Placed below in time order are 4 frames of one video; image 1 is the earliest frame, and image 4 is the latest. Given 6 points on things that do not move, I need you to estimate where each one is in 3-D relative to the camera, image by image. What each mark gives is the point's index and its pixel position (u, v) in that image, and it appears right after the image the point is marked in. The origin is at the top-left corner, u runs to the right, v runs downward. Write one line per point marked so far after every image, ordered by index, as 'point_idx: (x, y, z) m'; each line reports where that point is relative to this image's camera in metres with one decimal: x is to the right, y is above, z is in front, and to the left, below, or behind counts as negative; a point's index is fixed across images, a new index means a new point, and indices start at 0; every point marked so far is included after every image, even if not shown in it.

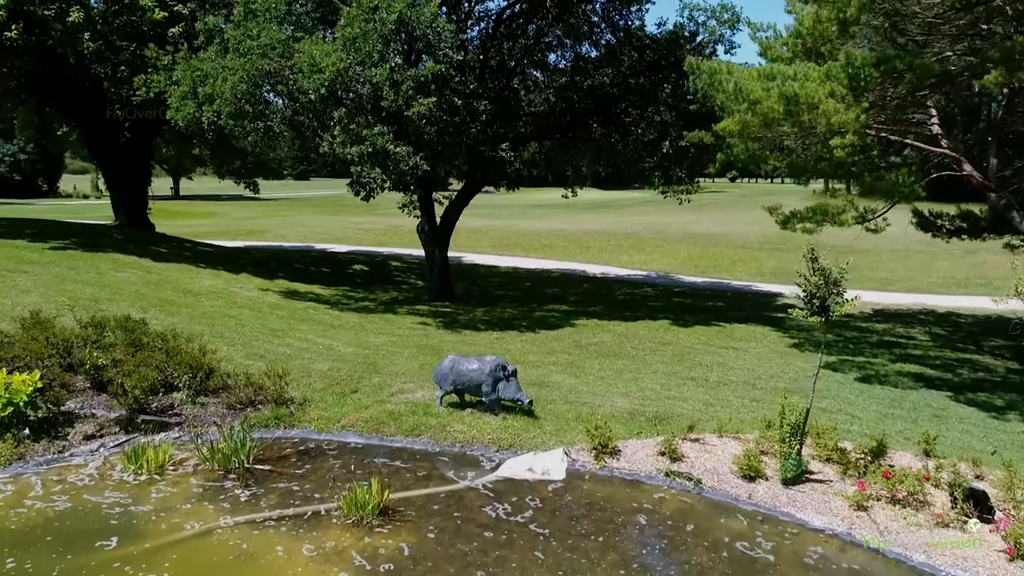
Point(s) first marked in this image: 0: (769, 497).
0: (+5.9, -4.8, +18.3) m
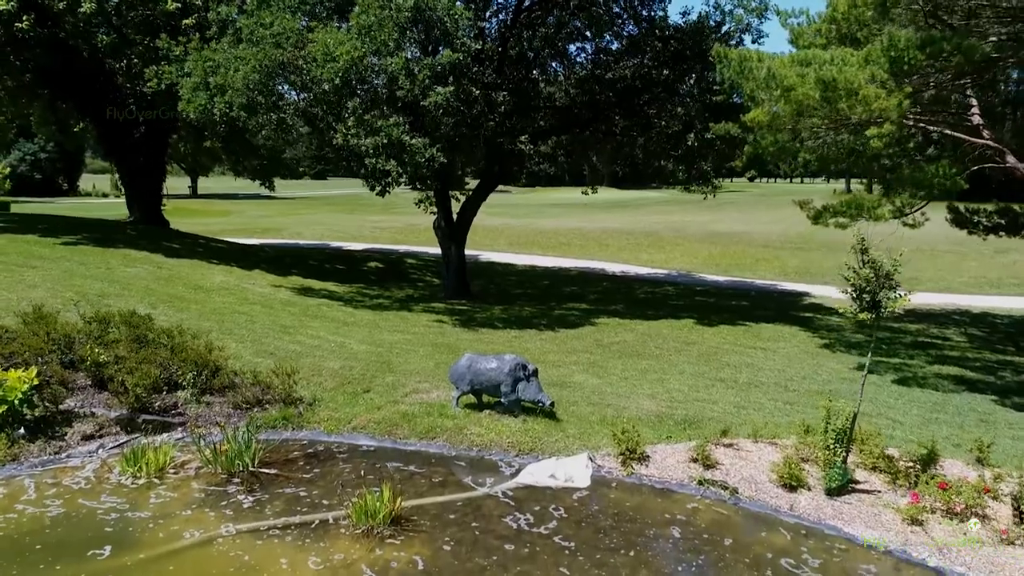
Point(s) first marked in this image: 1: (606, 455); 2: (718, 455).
0: (+6.4, -4.7, +16.9) m
1: (+2.3, -4.1, +19.5) m
2: (+5.0, -4.0, +19.2) m
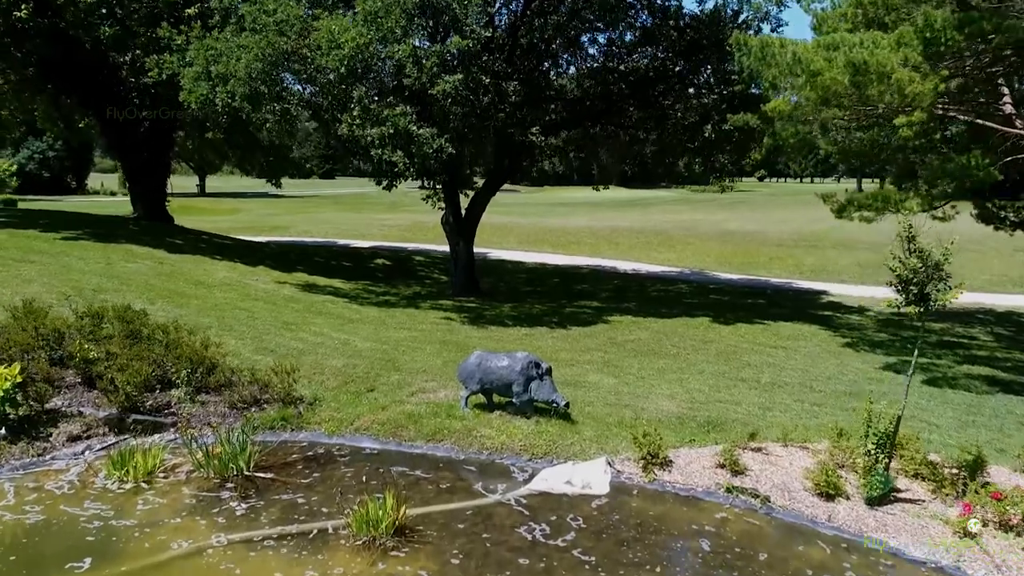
0: (+6.7, -4.5, +15.5) m
1: (+2.6, -3.9, +18.2) m
2: (+5.3, -3.9, +17.9) m
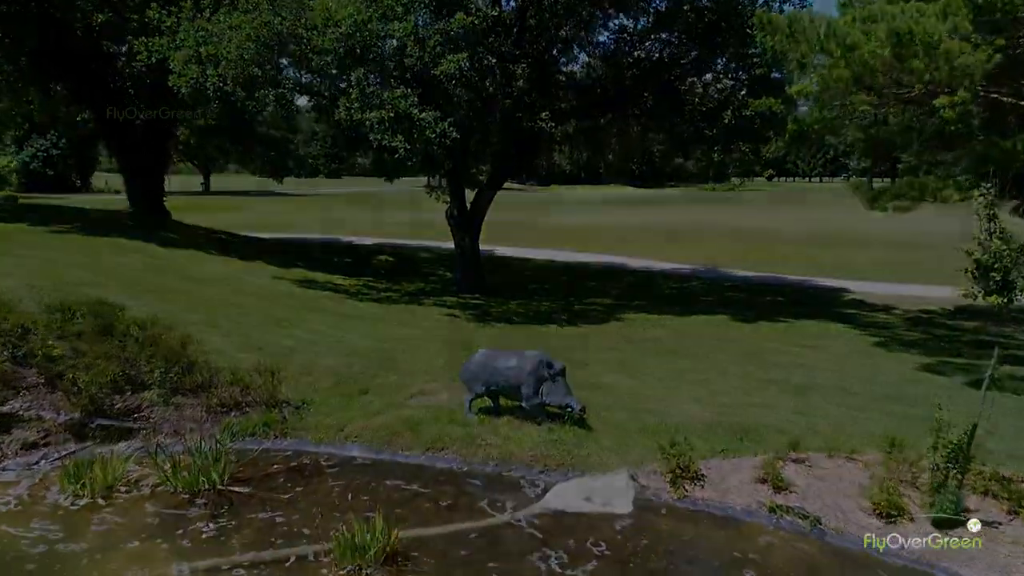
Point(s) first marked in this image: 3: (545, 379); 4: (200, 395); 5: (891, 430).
0: (+6.8, -4.3, +13.3) m
1: (+2.8, -3.7, +16.0) m
2: (+5.5, -3.7, +15.7) m
3: (+0.8, -2.1, +17.9) m
4: (-7.6, -2.7, +19.3) m
5: (+9.2, -3.4, +19.3) m
